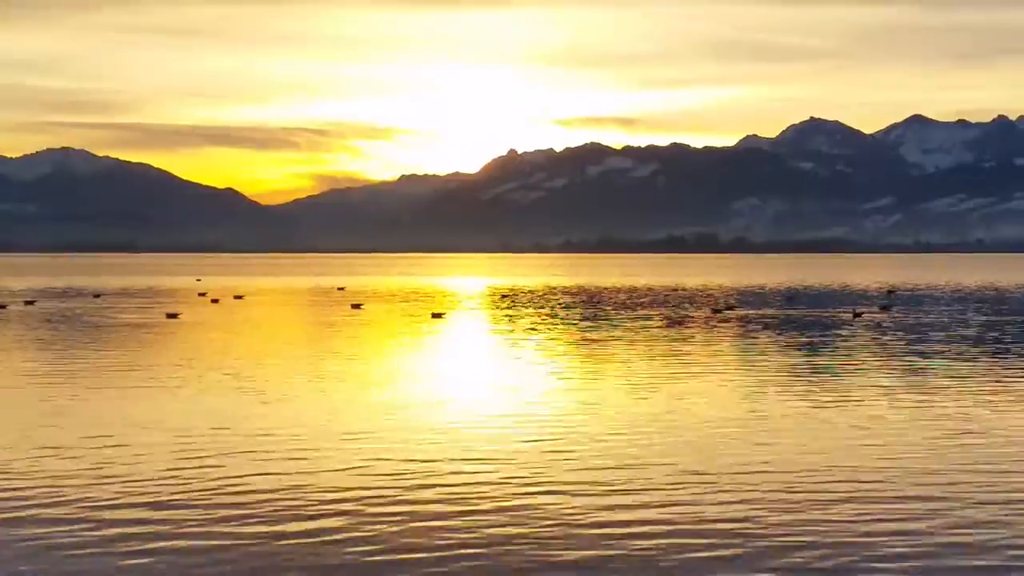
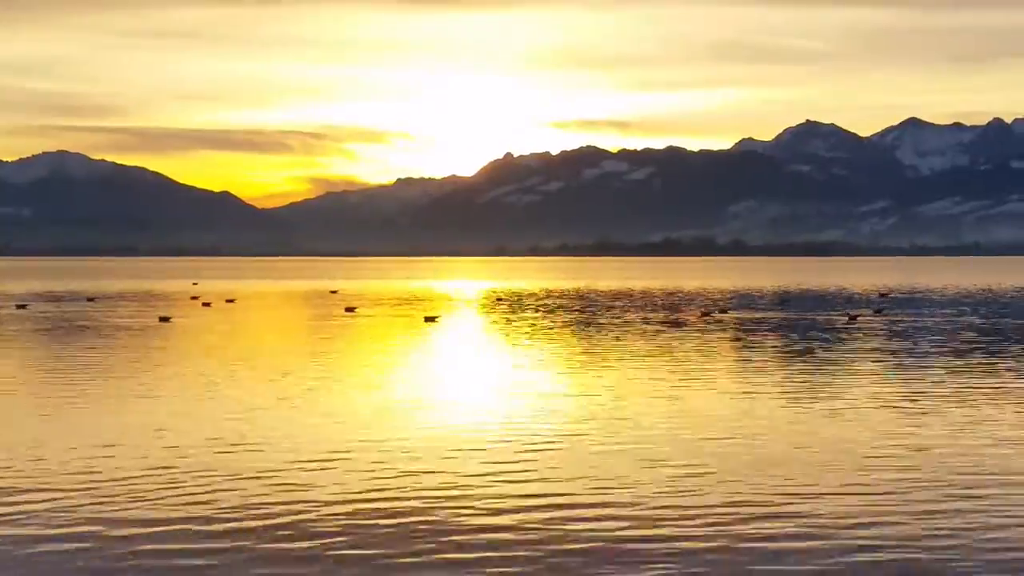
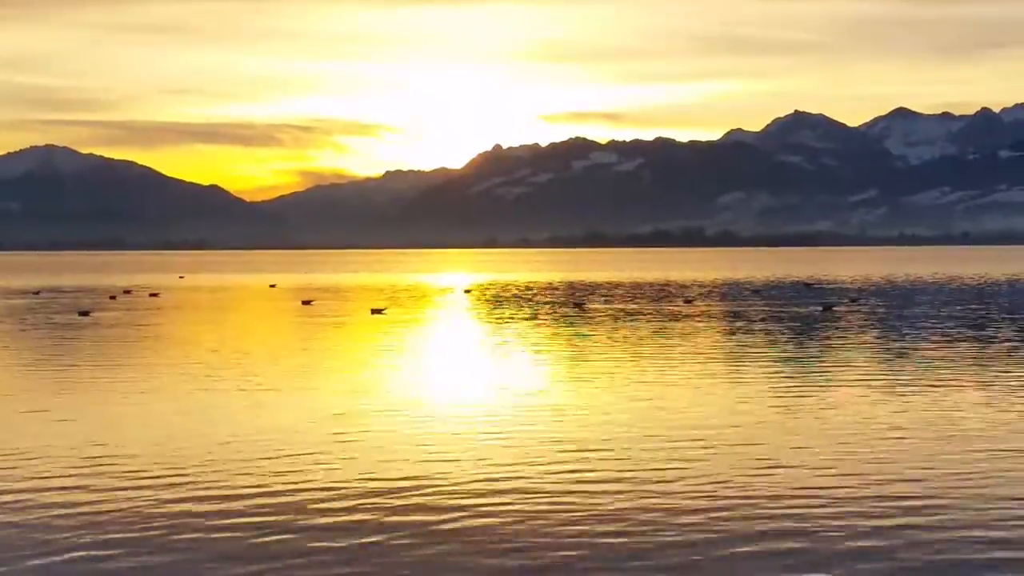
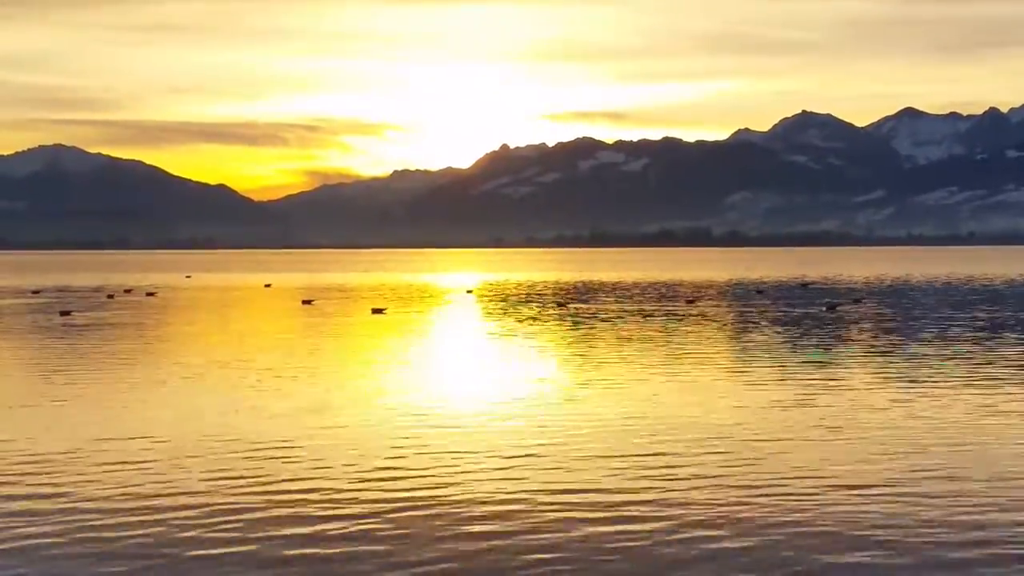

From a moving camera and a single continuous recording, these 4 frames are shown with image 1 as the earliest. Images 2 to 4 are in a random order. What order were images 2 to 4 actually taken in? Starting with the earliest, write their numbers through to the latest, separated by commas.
2, 3, 4
